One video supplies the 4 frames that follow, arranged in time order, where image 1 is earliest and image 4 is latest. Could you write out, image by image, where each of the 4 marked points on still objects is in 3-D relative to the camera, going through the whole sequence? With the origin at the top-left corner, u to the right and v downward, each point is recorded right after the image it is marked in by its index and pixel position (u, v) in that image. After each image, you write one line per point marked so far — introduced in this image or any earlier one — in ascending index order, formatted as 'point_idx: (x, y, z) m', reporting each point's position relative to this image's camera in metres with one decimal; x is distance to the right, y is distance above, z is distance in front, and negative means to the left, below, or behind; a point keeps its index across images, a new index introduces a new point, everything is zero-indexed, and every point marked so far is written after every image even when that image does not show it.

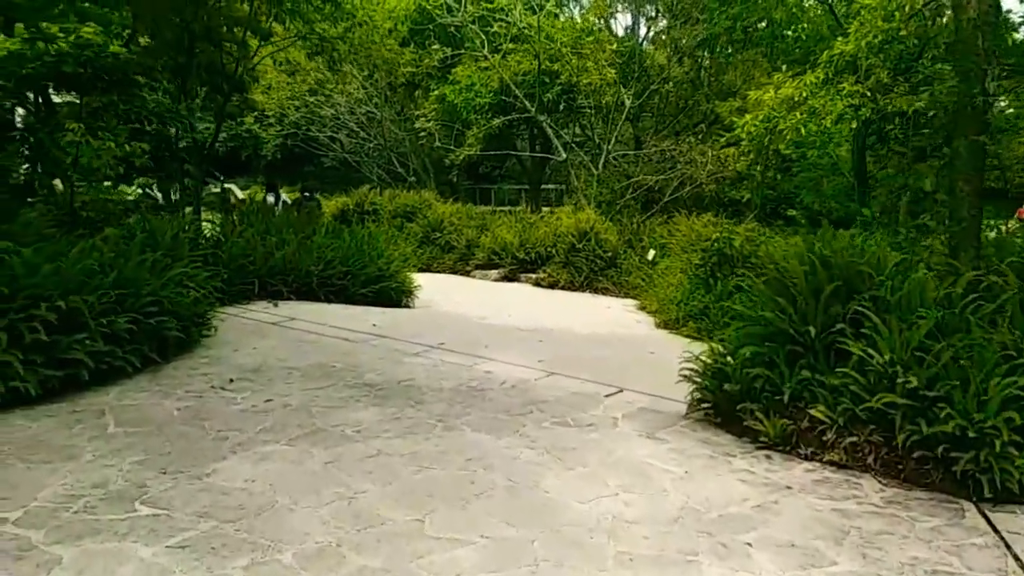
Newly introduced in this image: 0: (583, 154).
0: (+1.0, +1.8, +14.0) m
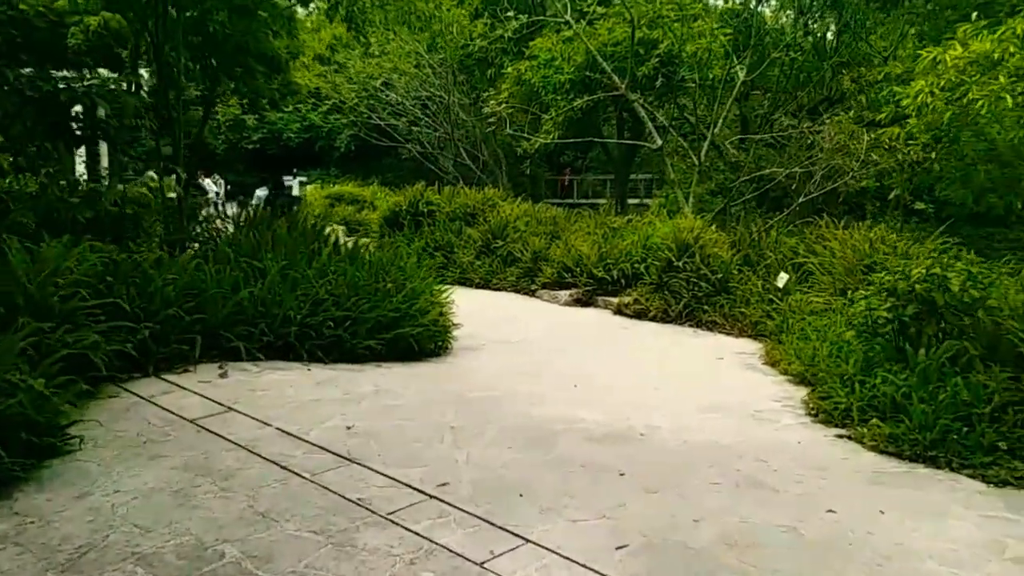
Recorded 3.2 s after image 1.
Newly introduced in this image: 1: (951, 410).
0: (+1.9, +1.6, +11.3) m
1: (+1.7, -0.5, +4.1) m
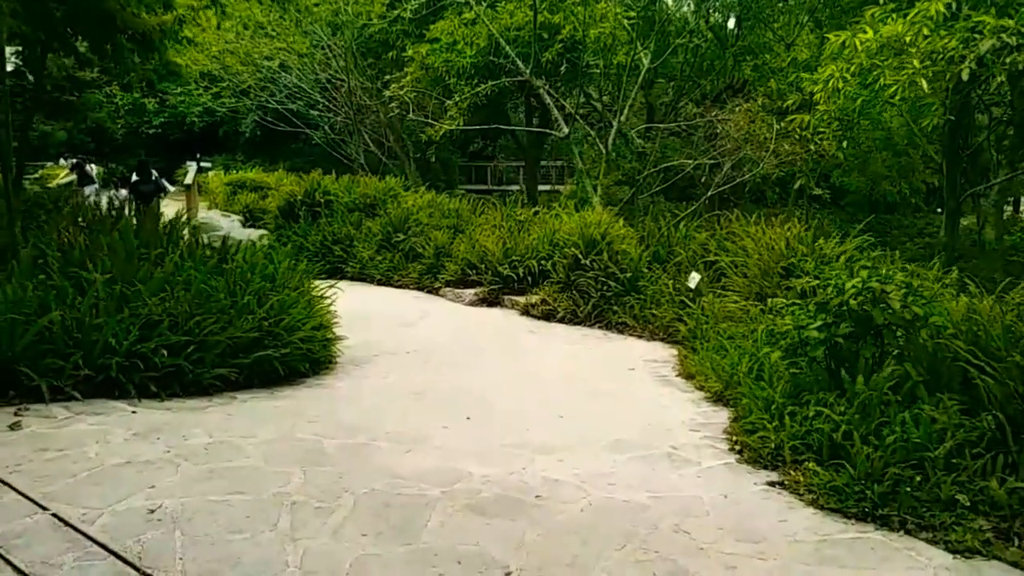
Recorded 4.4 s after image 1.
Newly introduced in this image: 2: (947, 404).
0: (+0.9, +1.7, +10.6) m
1: (+1.3, -0.6, +3.4) m
2: (+1.6, -0.4, +3.7) m
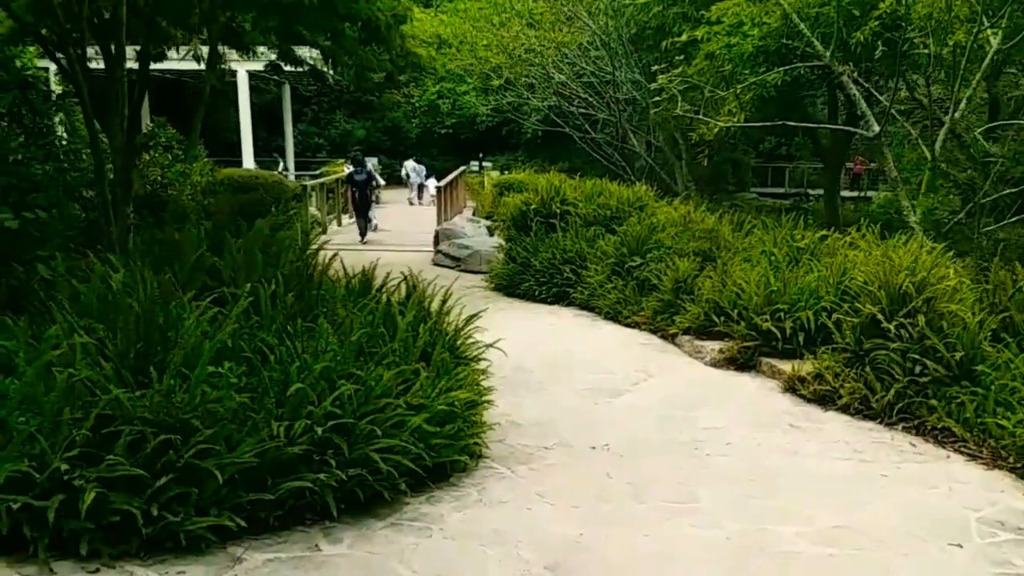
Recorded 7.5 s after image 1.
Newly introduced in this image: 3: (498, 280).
0: (+3.1, +1.3, +7.9) m
1: (+1.3, -0.9, +0.9) m
2: (+1.7, -0.8, +1.1) m
3: (-0.1, +0.1, +8.9) m
